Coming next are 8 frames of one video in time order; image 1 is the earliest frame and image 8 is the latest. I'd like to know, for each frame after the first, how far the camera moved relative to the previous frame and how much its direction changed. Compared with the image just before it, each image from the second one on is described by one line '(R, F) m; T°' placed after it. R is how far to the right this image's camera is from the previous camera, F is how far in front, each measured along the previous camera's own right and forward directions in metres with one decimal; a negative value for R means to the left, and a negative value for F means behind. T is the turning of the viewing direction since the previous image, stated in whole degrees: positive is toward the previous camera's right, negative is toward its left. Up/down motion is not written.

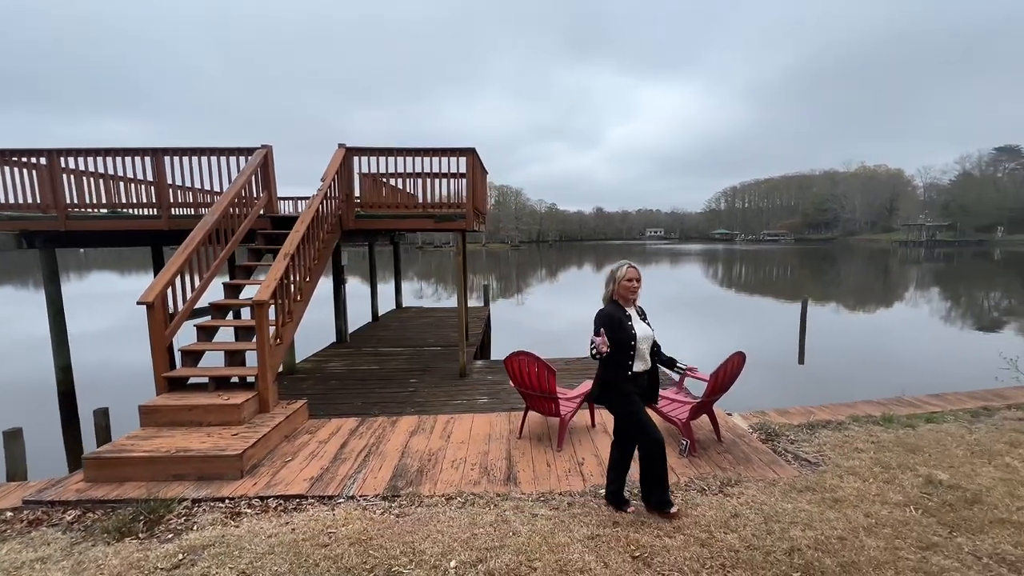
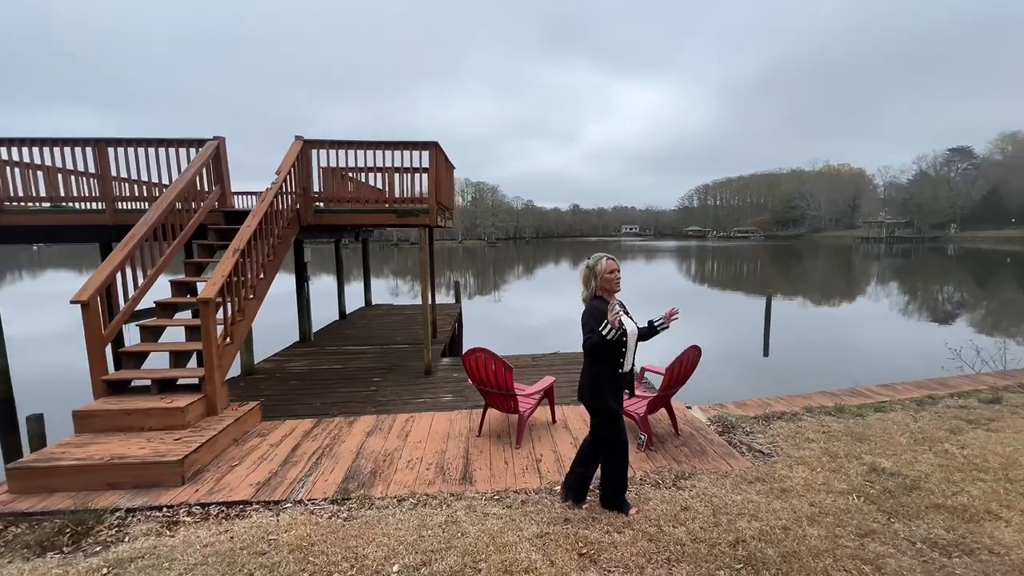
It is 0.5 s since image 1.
(+0.2, +0.1) m; +3°
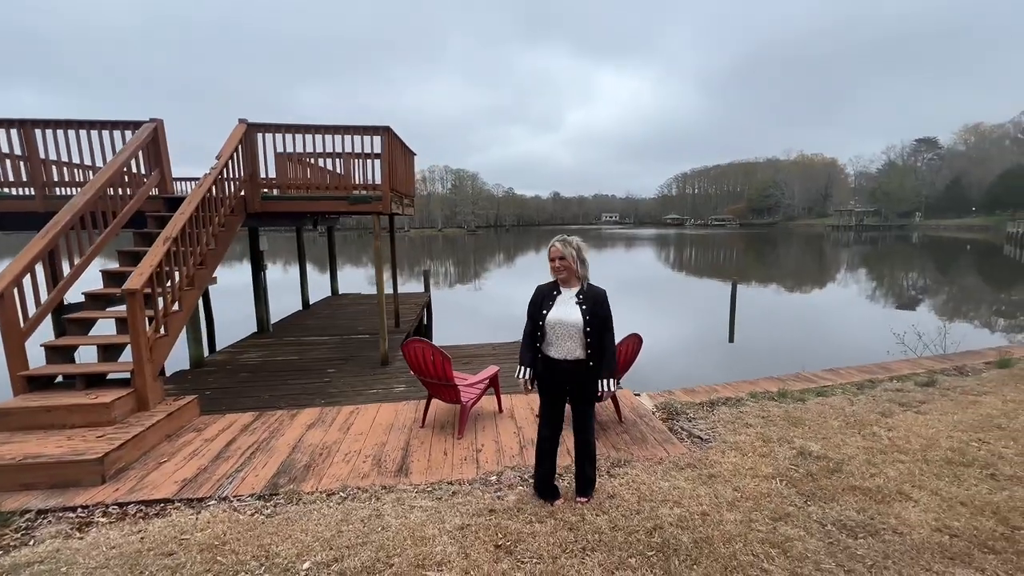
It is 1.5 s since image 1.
(+0.4, +0.1) m; +2°
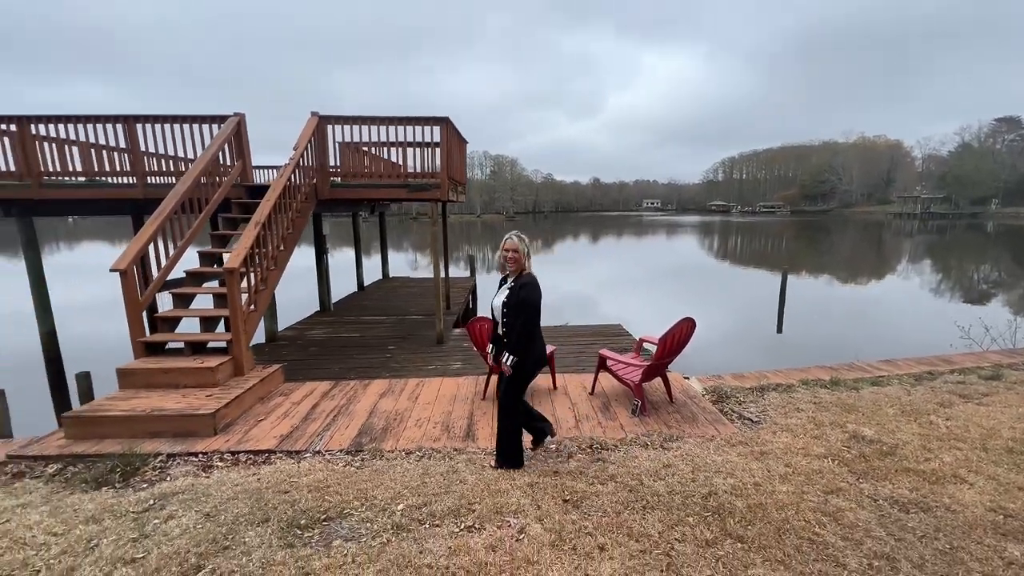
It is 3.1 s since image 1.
(-0.2, -0.3) m; -5°
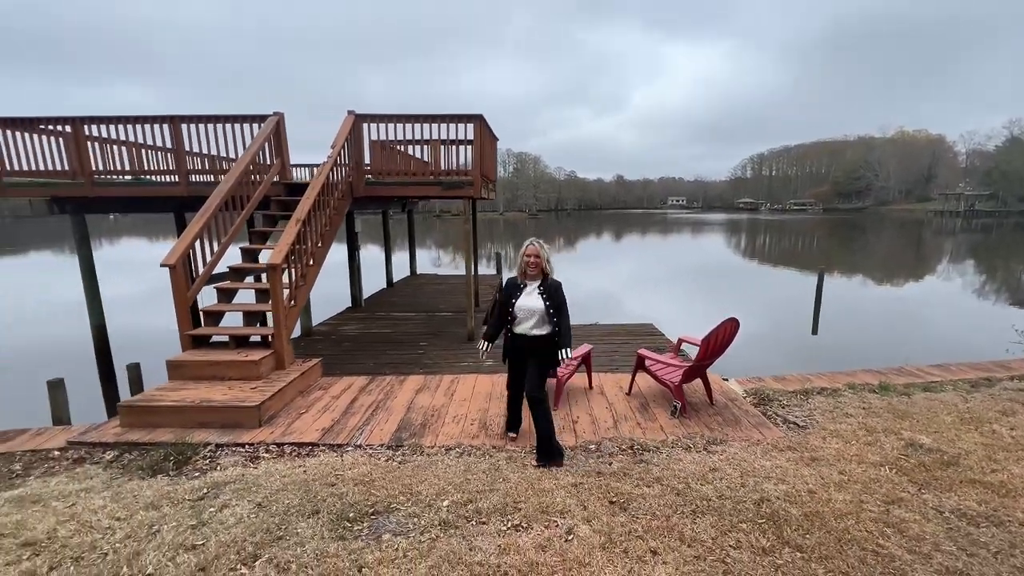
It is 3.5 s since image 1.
(-0.2, 0.0) m; -3°
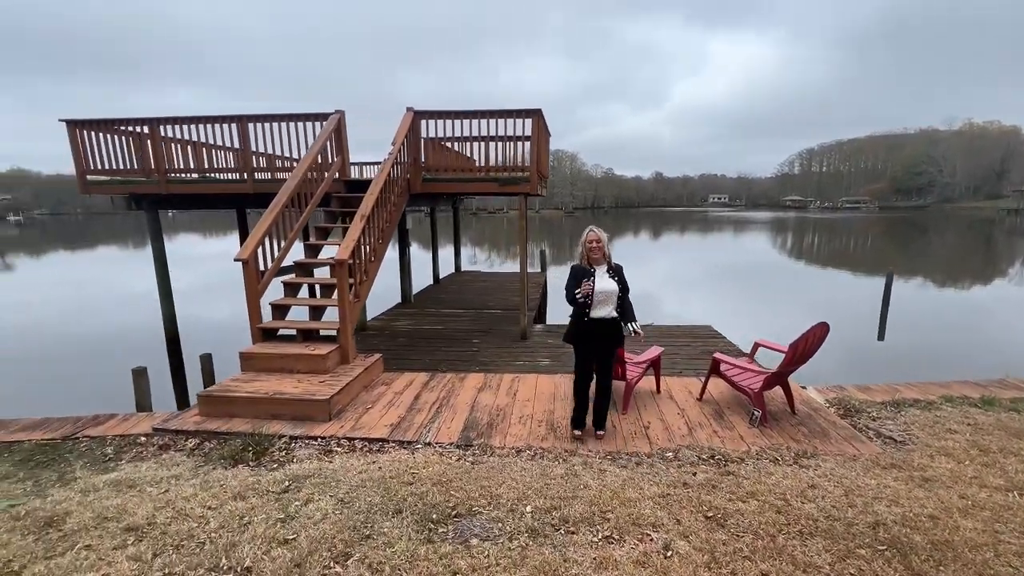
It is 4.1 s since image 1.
(-0.3, +0.1) m; -4°
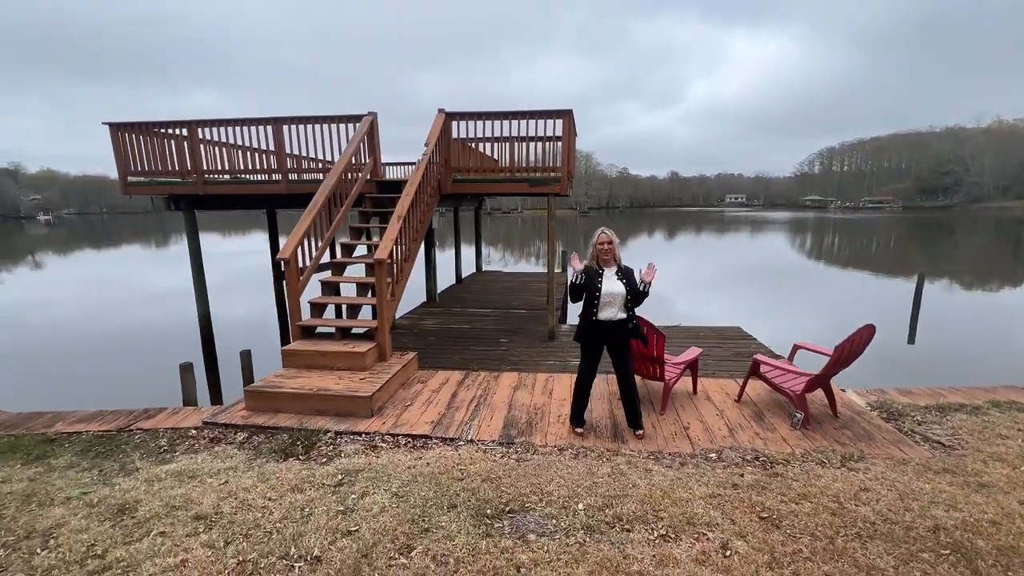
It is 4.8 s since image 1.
(-0.2, 0.0) m; -2°
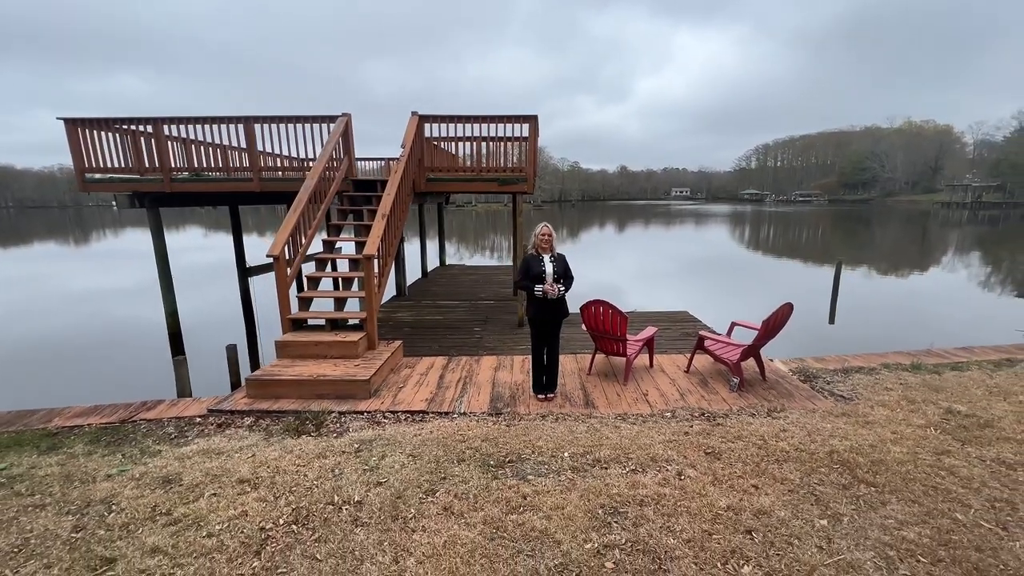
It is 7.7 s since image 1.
(-0.3, -0.5) m; +6°
